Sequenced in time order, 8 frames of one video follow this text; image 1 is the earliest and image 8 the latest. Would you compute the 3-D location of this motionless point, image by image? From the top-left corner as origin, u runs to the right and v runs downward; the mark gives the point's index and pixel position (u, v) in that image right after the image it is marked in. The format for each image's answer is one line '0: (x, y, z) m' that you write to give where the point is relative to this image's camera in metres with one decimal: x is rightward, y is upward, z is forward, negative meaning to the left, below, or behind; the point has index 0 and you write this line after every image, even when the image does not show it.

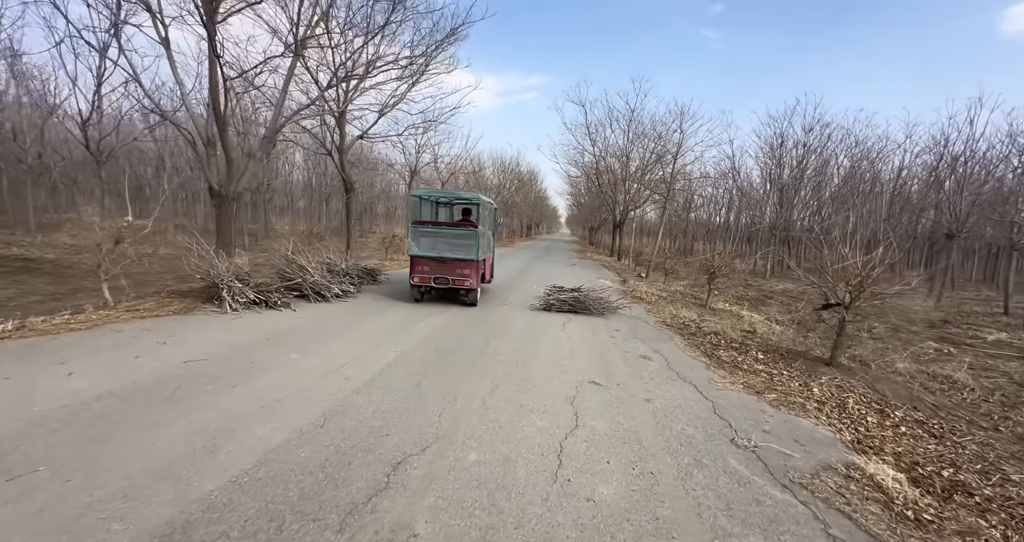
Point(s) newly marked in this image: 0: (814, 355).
0: (+3.9, -1.1, +5.7) m
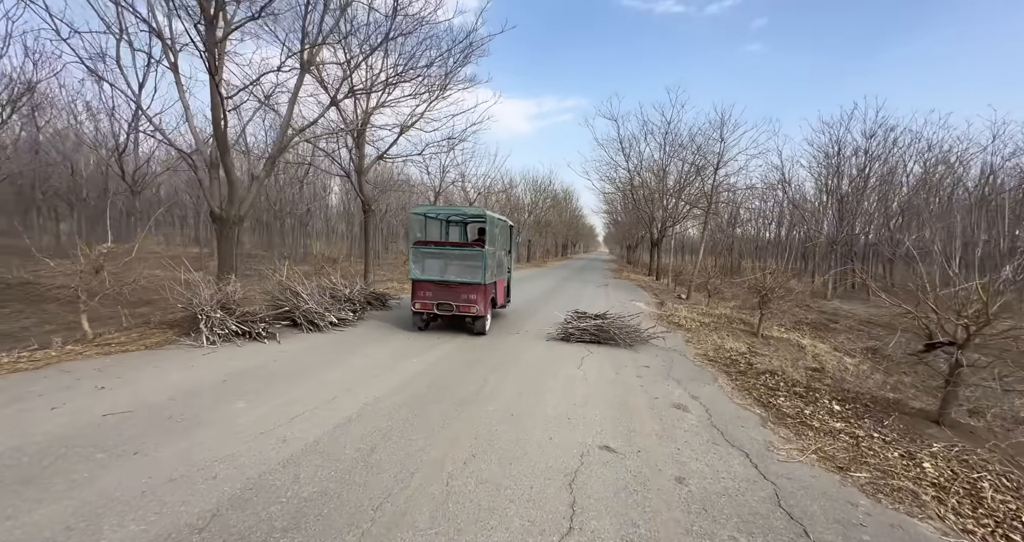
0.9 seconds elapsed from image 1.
0: (+3.9, -1.3, +4.3) m
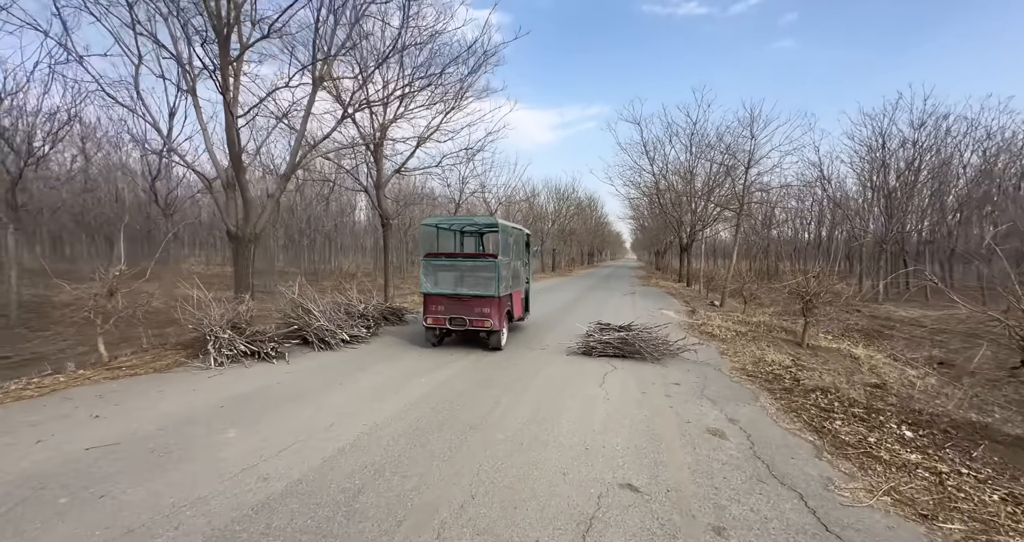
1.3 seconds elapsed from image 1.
0: (+4.0, -1.3, +3.6) m
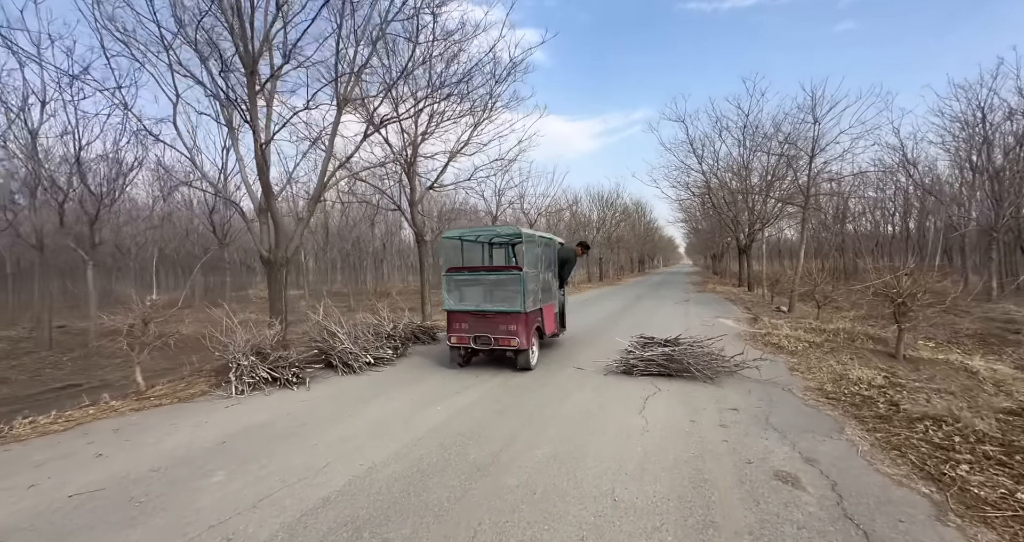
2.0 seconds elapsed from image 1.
0: (+4.0, -1.2, +2.4) m
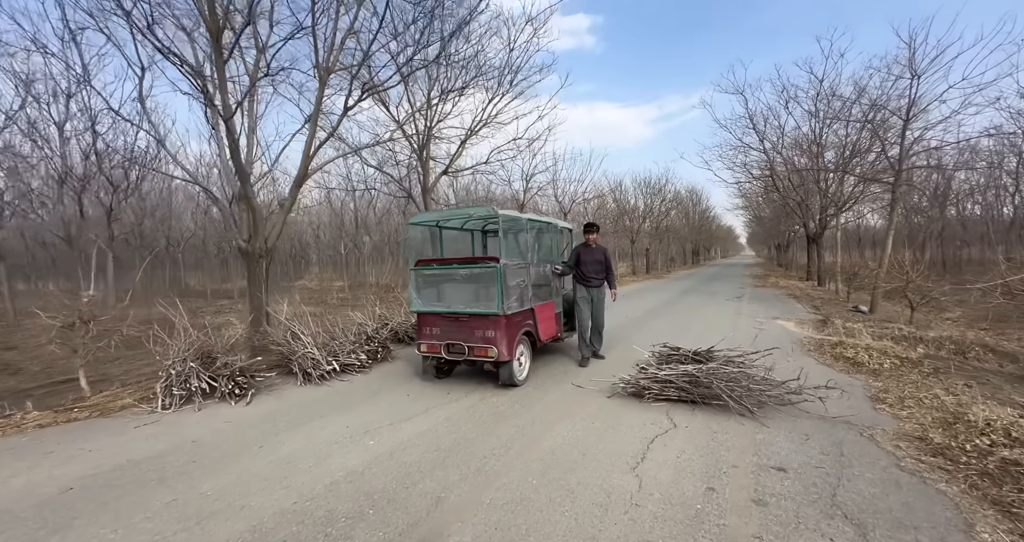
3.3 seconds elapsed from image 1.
0: (+3.3, -1.2, +0.7) m
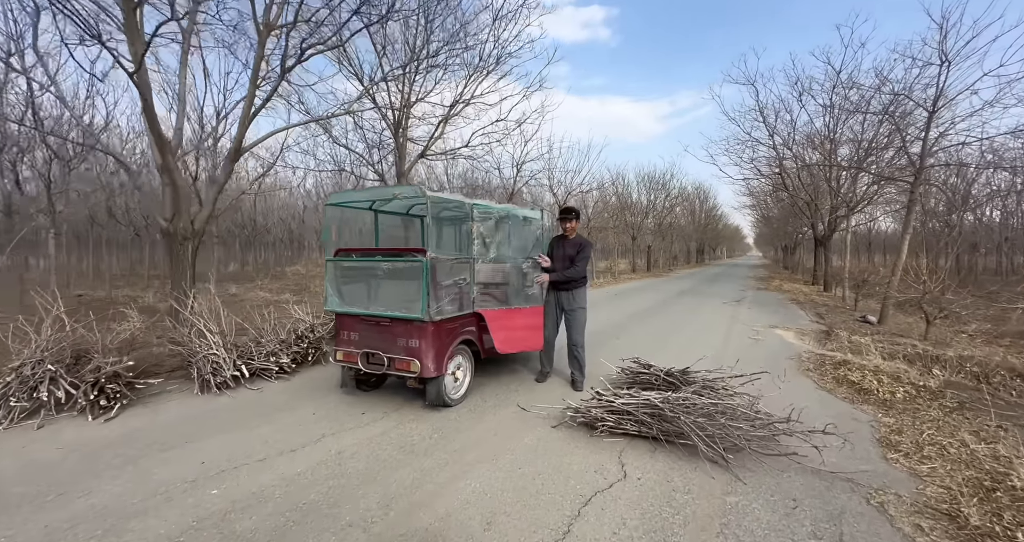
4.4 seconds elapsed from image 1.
0: (+2.6, -1.3, -0.3) m
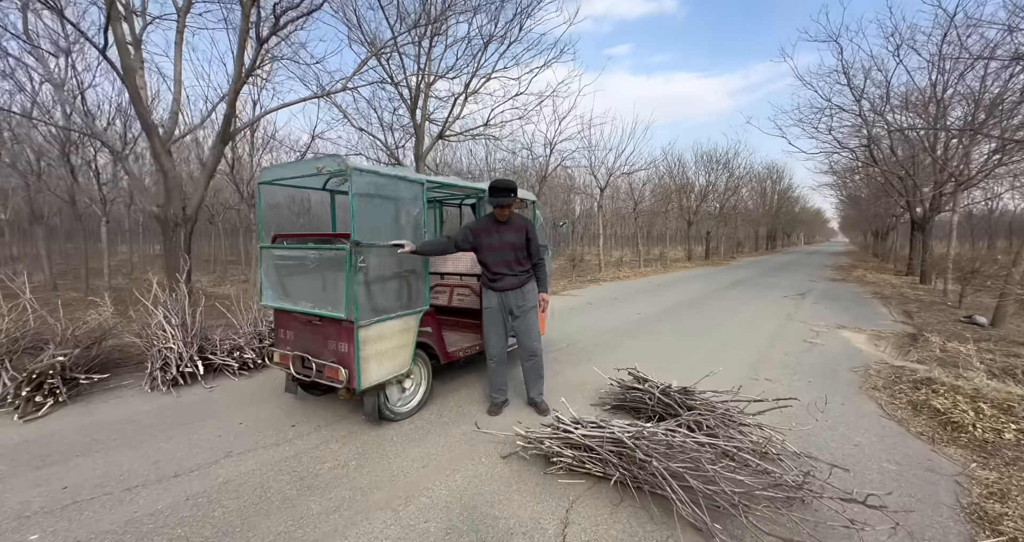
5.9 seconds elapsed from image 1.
0: (+1.5, -1.4, -1.3) m
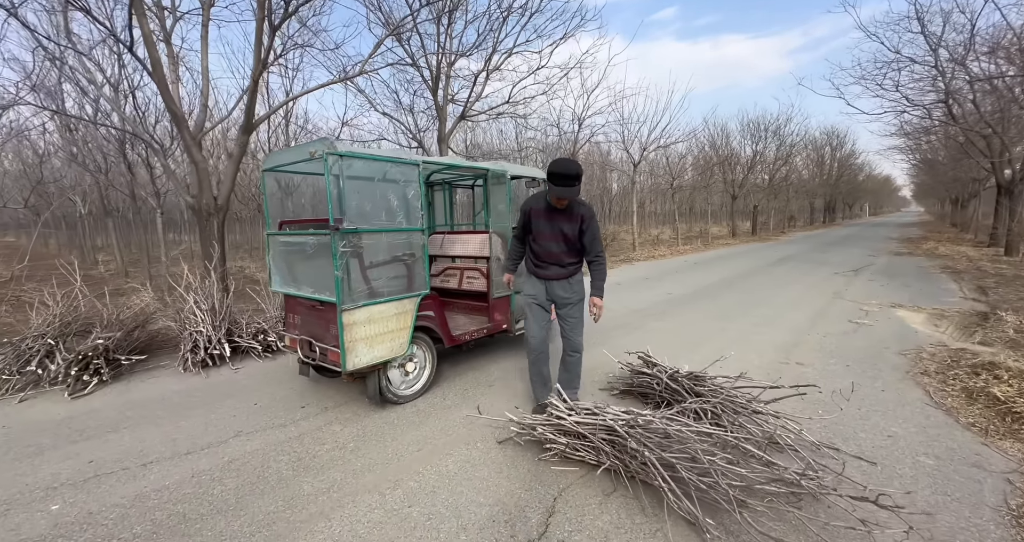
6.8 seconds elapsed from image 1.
0: (+1.1, -1.4, -1.5) m
